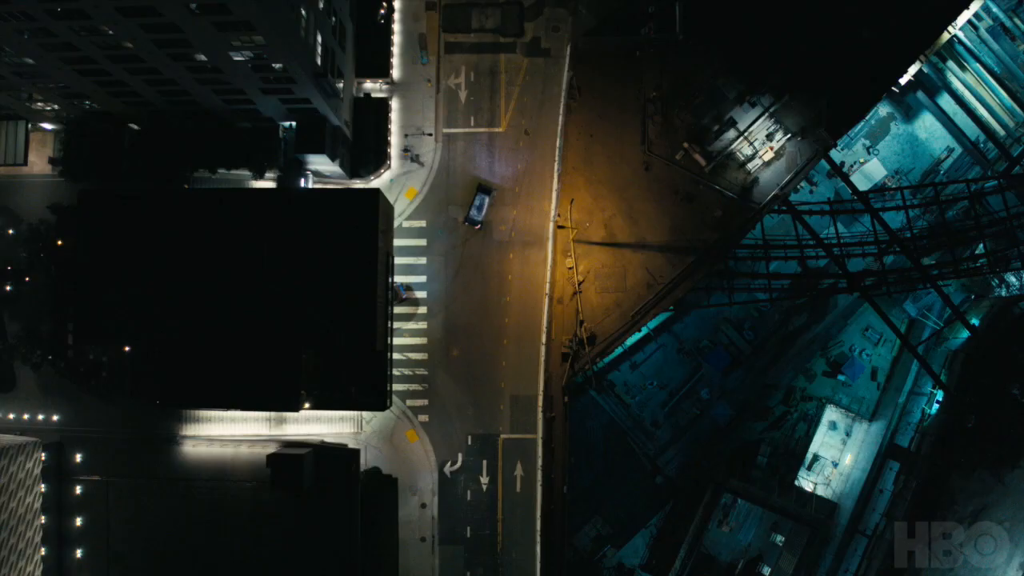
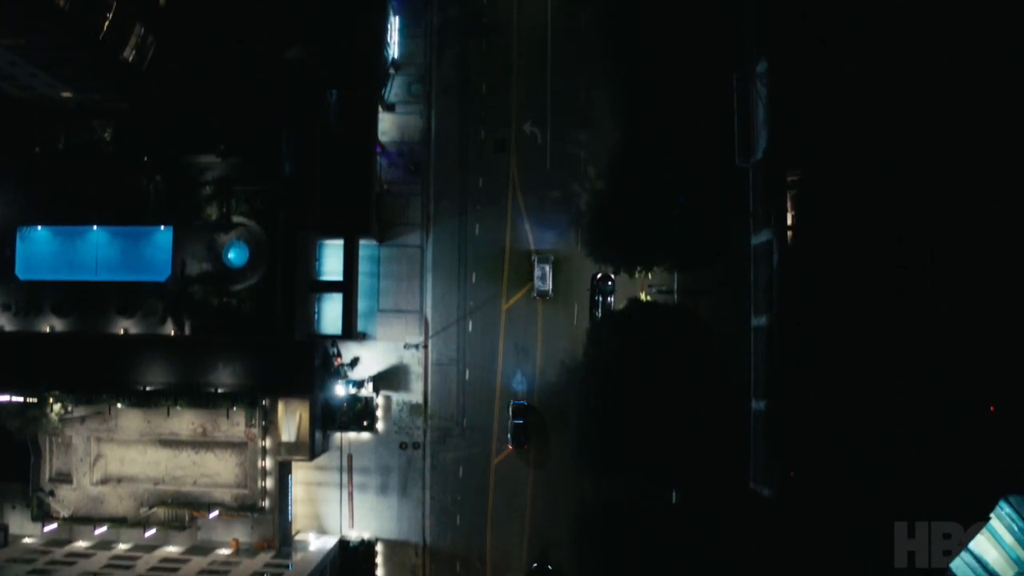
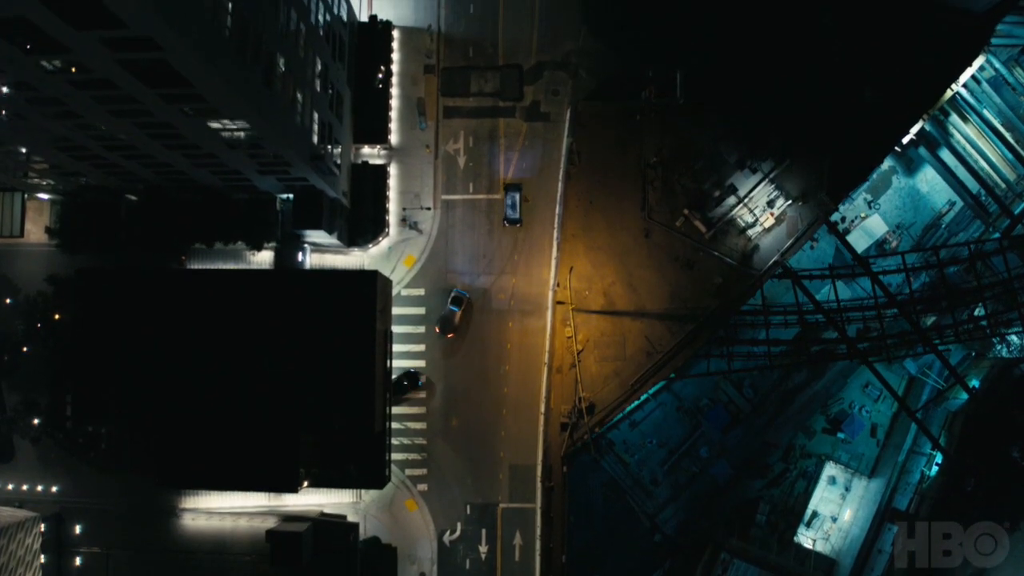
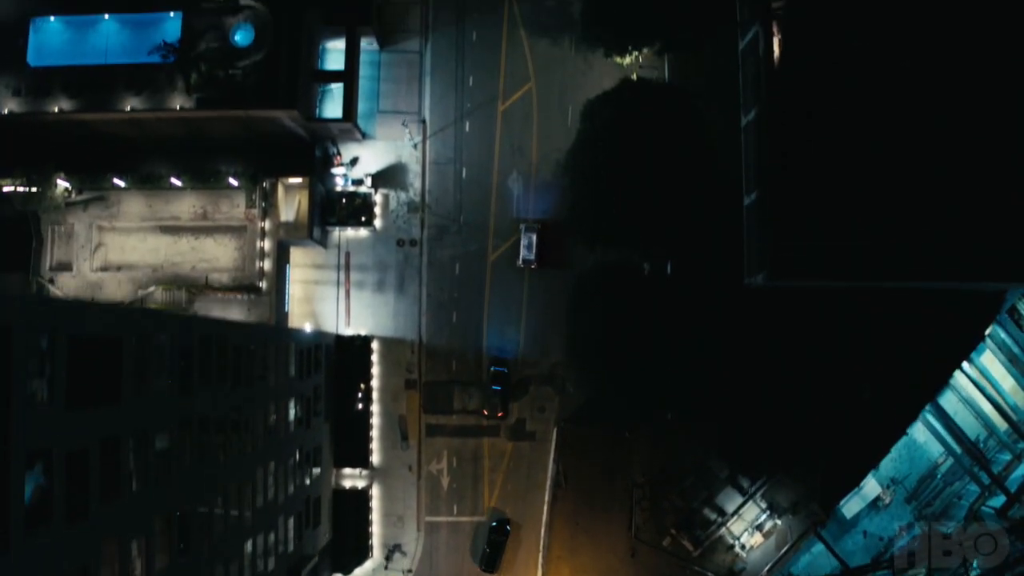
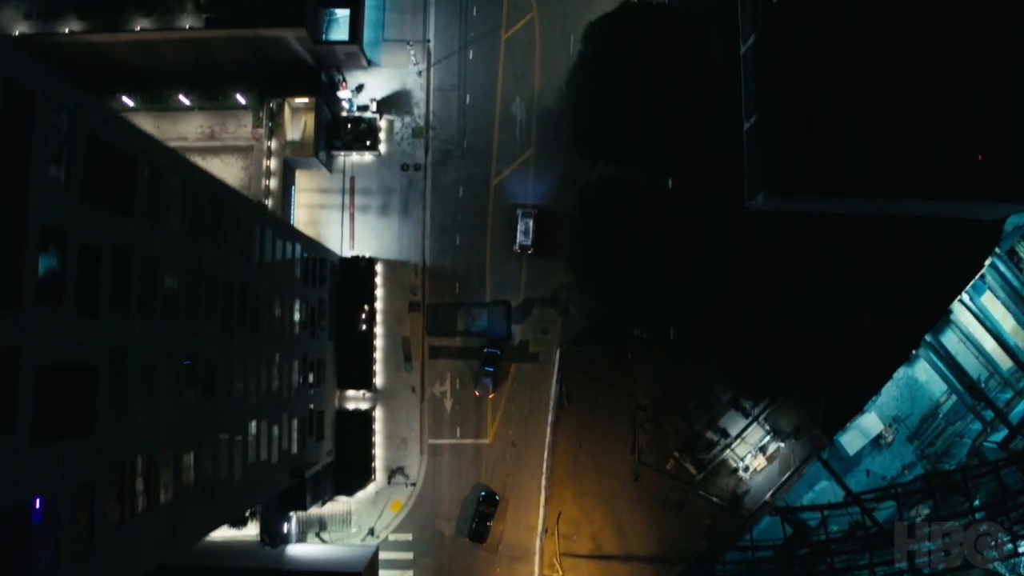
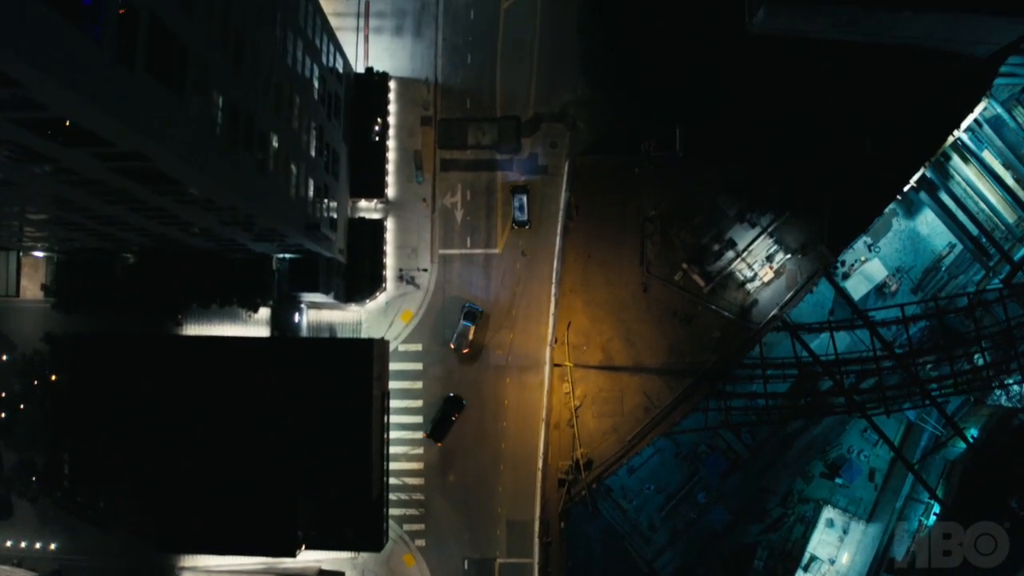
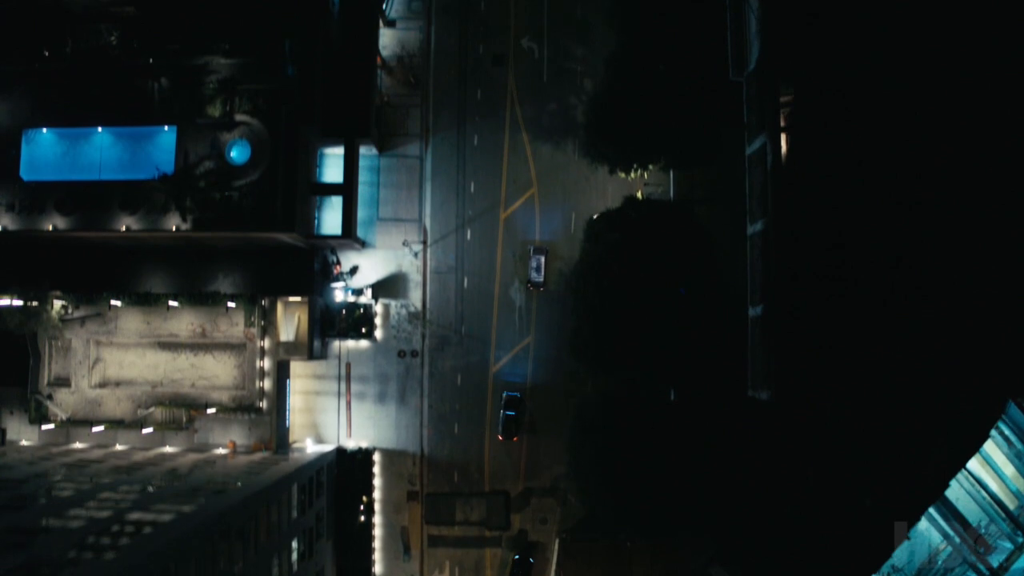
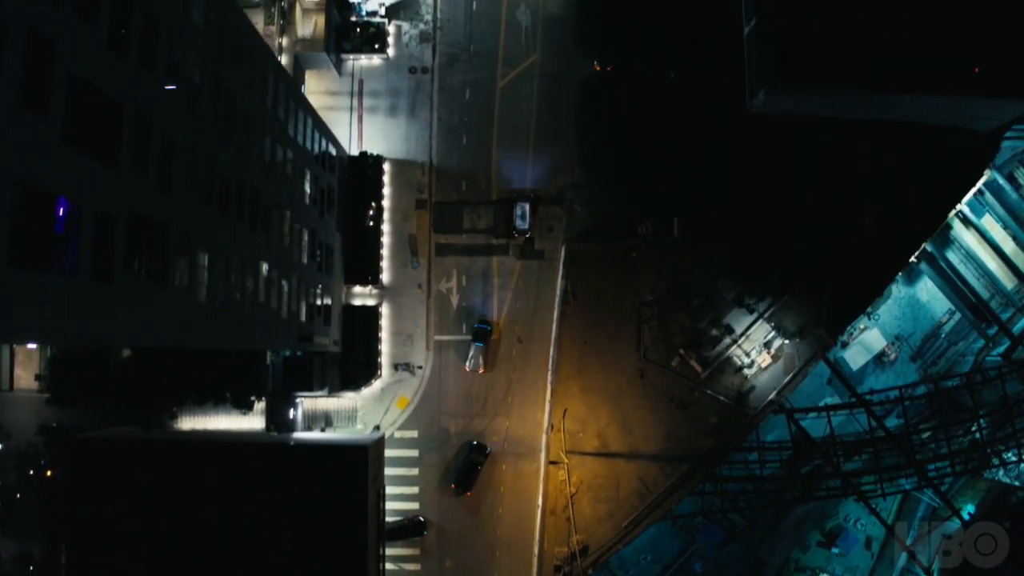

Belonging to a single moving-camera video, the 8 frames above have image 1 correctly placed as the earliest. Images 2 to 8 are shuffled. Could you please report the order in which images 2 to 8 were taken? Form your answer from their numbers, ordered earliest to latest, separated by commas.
3, 6, 8, 5, 4, 7, 2
